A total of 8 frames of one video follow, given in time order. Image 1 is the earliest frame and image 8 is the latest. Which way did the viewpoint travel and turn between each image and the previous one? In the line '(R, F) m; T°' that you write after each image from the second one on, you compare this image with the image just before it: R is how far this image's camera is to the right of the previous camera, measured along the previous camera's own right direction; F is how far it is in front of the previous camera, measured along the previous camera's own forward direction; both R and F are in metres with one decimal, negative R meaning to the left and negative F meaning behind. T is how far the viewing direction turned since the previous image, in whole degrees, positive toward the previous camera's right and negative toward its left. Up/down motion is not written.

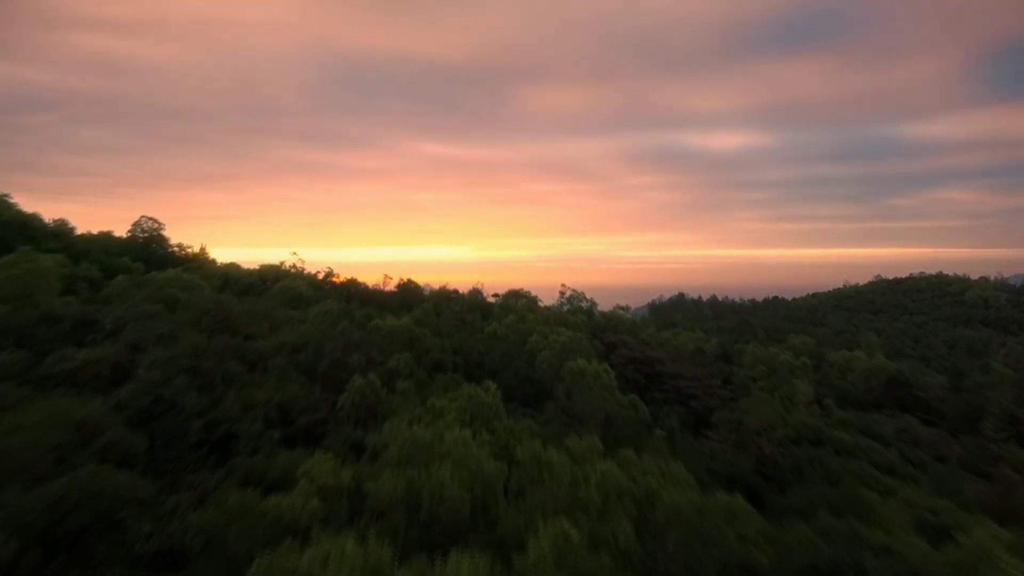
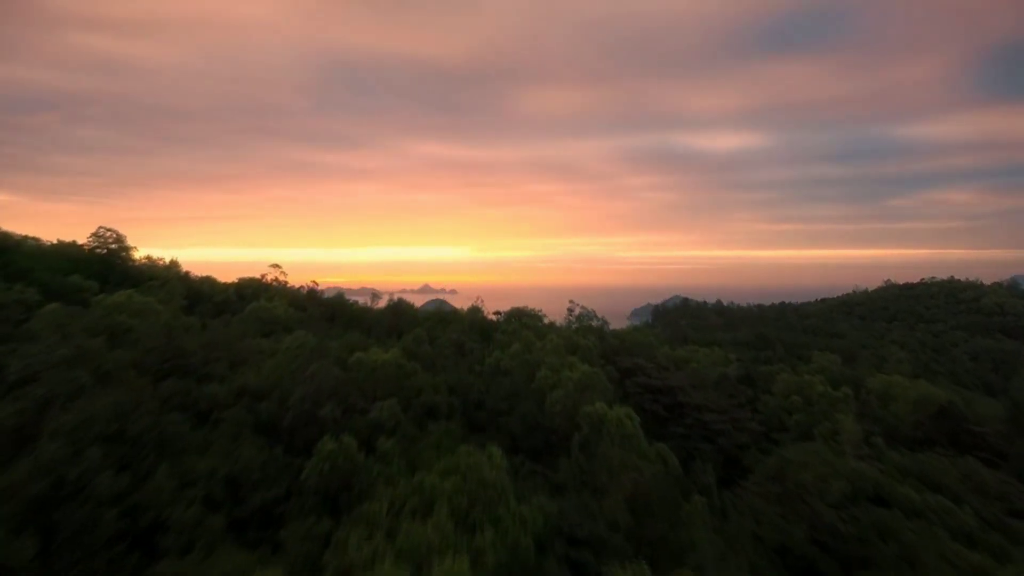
(-0.1, +1.3) m; 0°
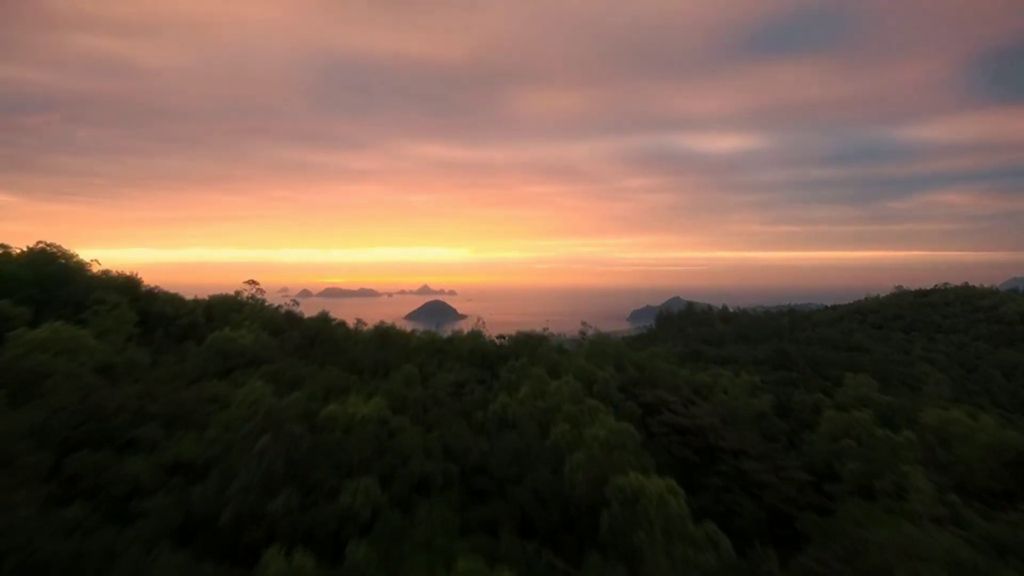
(-0.1, +1.5) m; 0°
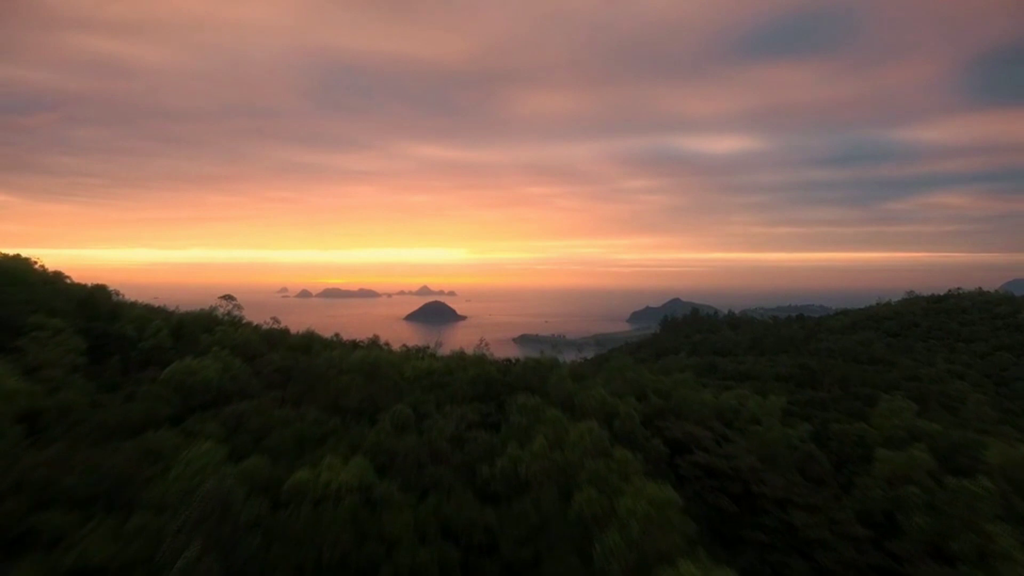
(-0.1, +1.2) m; 0°
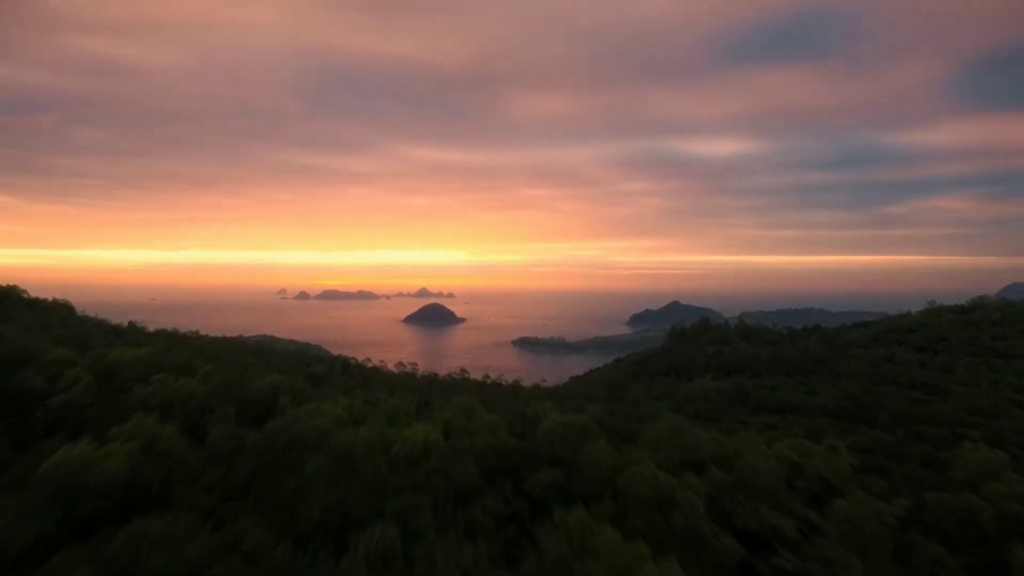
(-0.3, +2.1) m; 0°
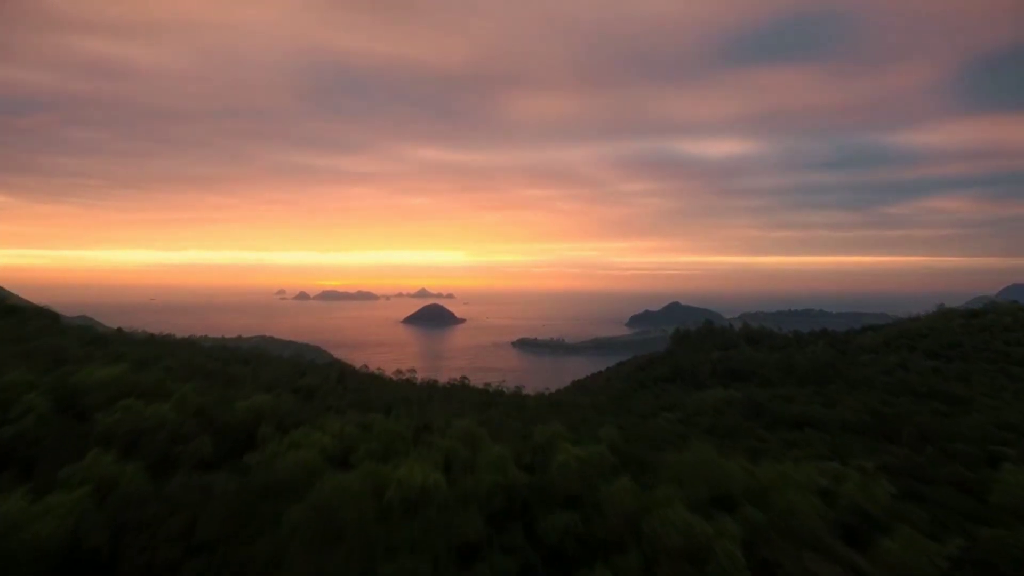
(-0.1, +0.8) m; 0°
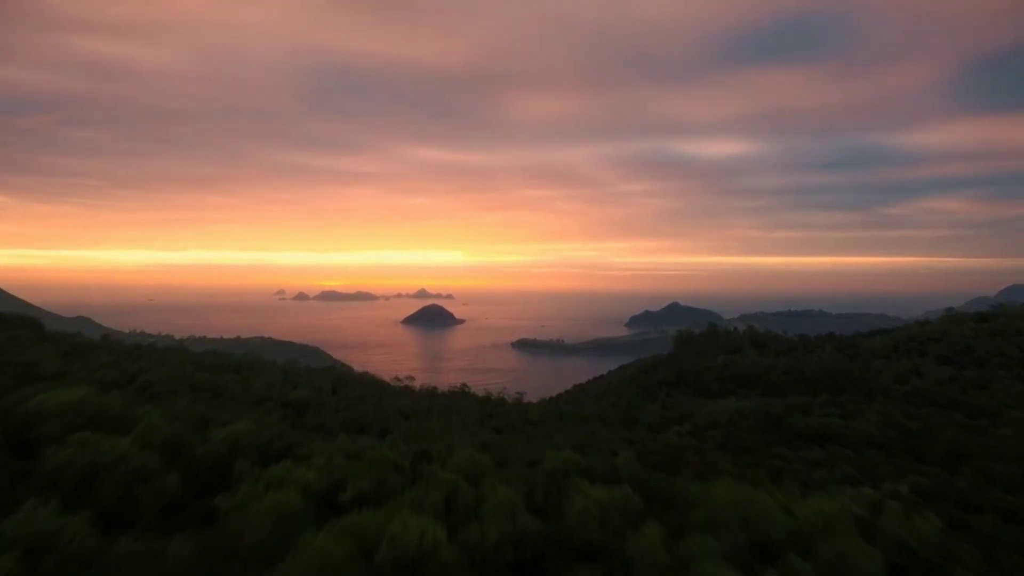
(-0.1, +0.8) m; 0°
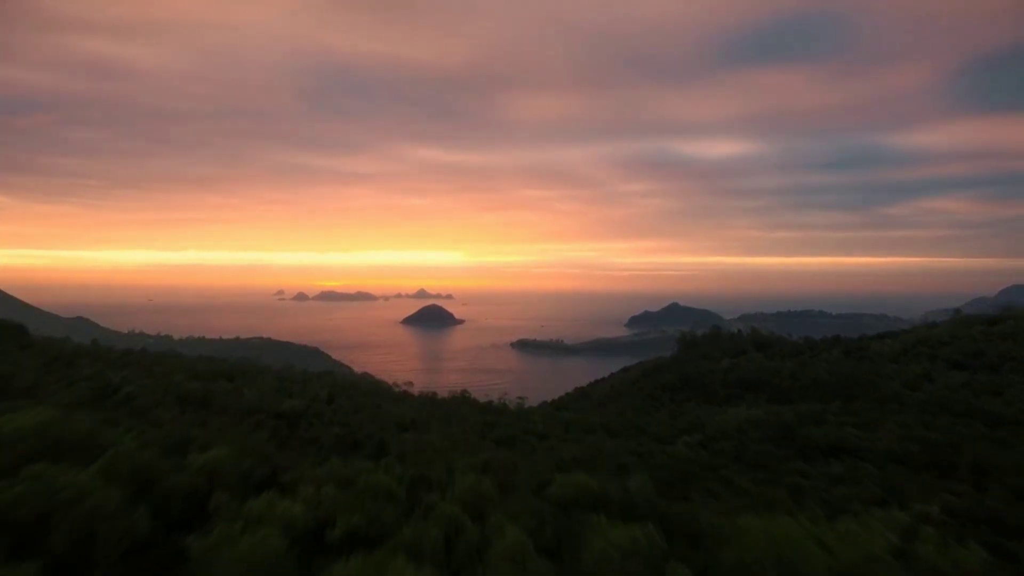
(-0.1, +0.6) m; 0°
